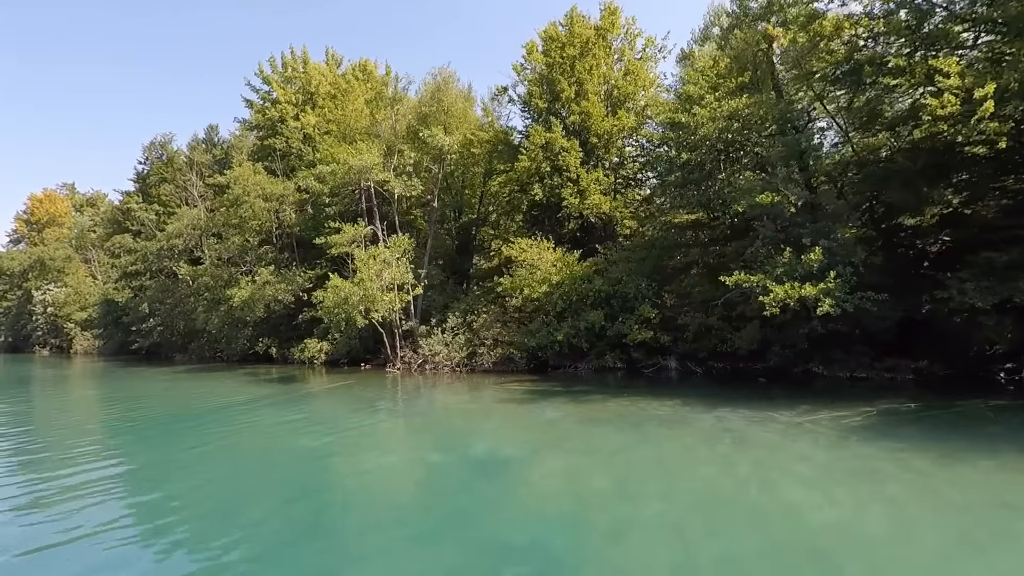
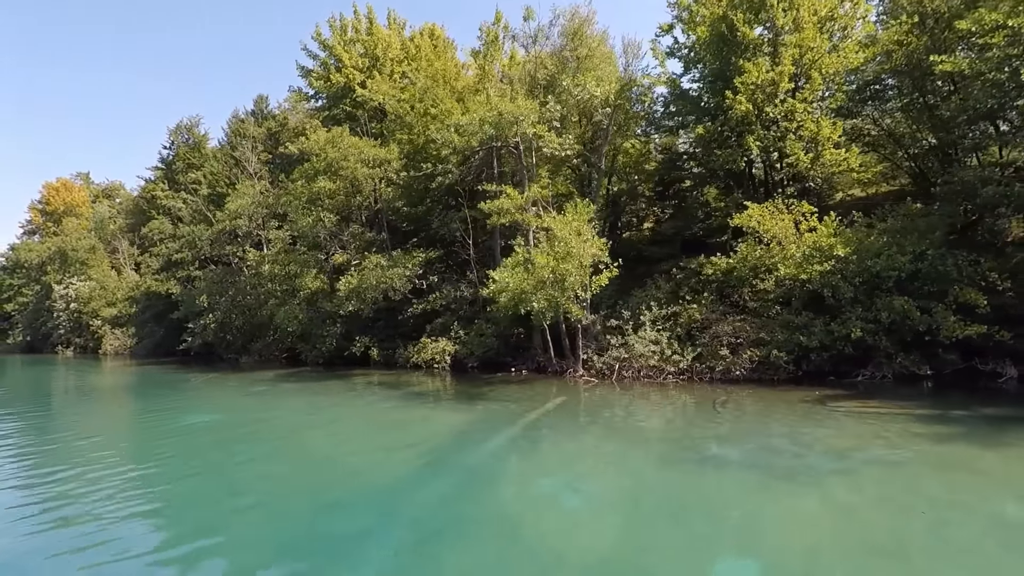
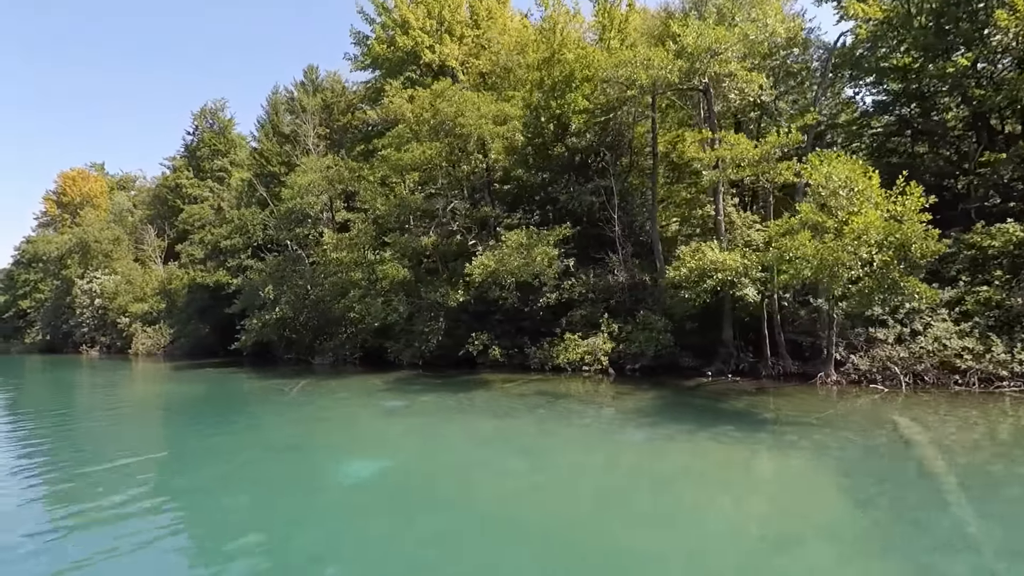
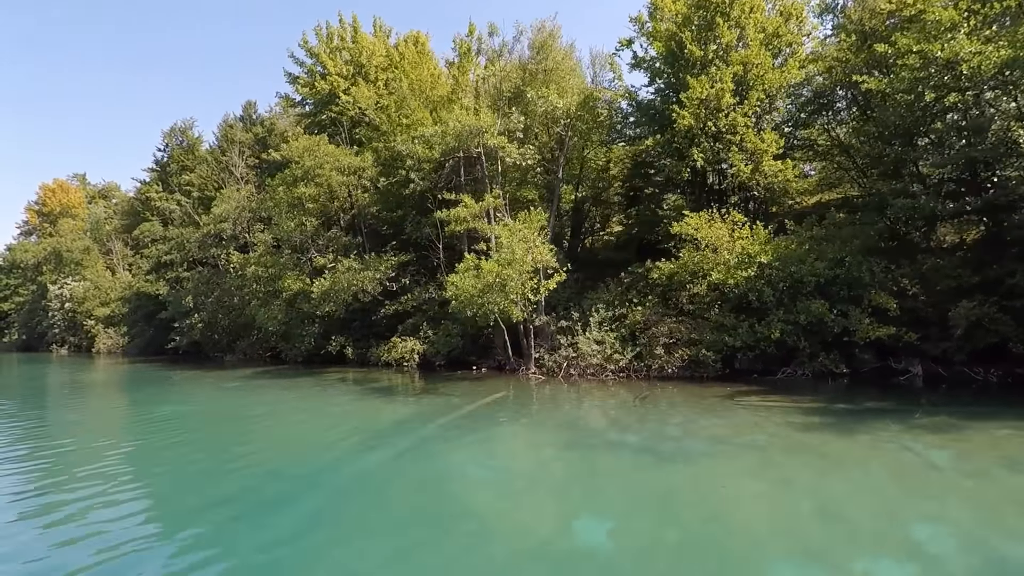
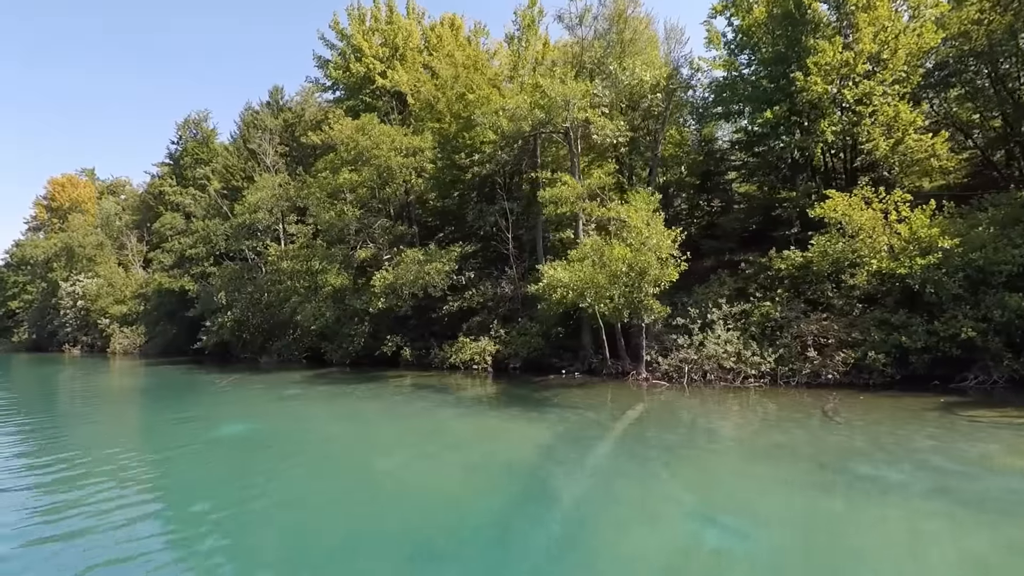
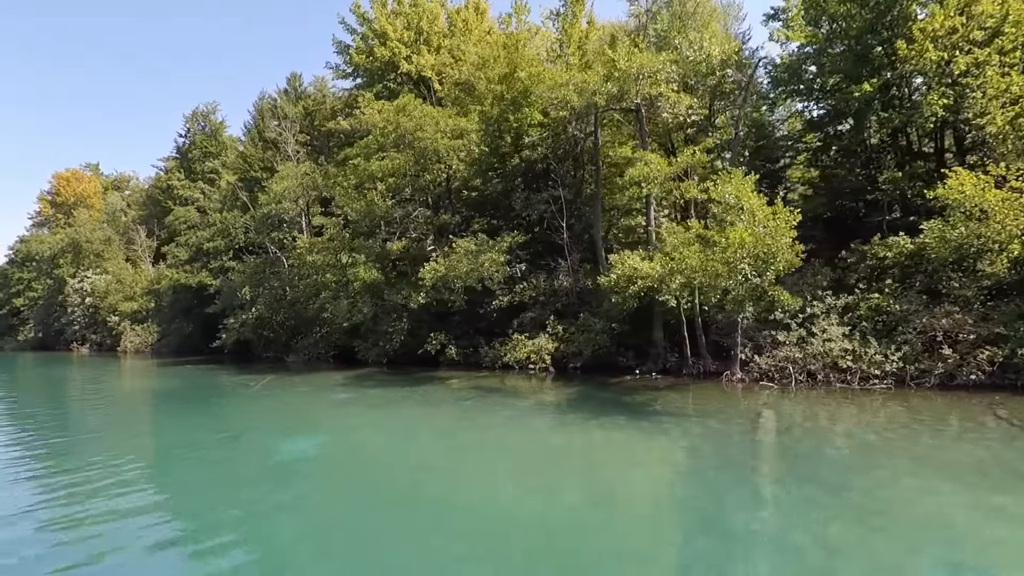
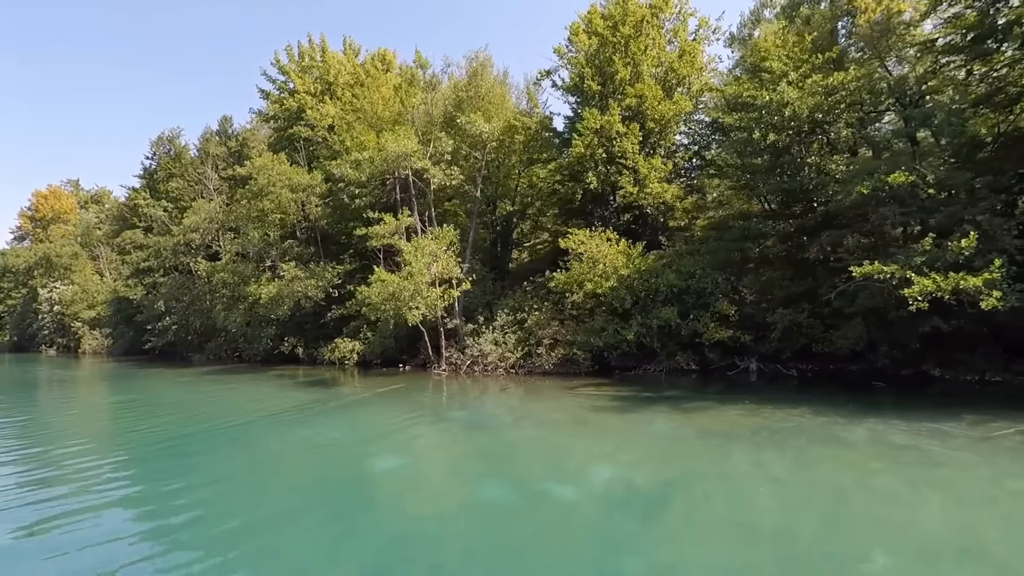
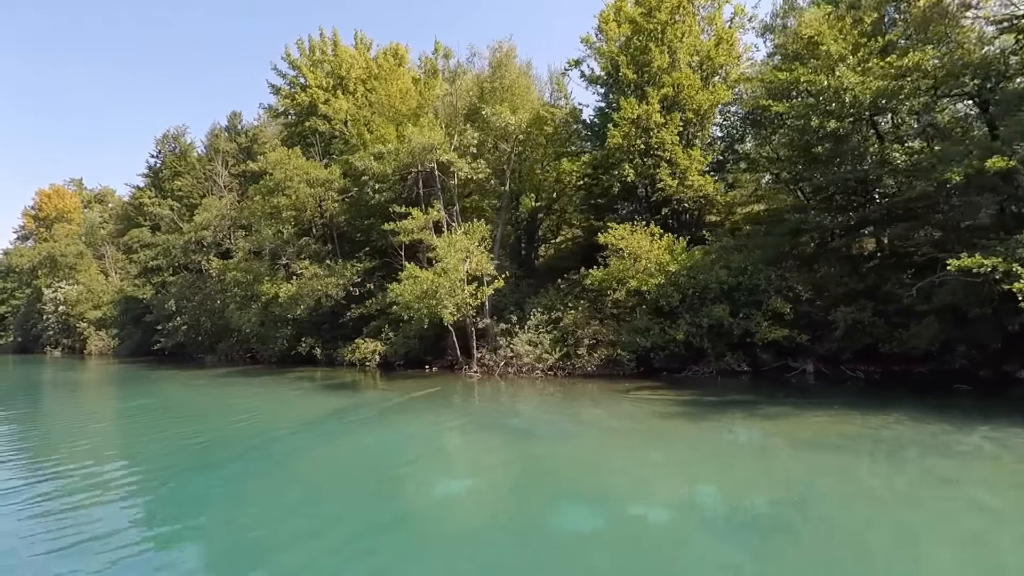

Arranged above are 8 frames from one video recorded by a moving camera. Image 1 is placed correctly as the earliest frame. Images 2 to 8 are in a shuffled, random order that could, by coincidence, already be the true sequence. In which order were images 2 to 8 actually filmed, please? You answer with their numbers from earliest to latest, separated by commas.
7, 8, 4, 2, 5, 6, 3
